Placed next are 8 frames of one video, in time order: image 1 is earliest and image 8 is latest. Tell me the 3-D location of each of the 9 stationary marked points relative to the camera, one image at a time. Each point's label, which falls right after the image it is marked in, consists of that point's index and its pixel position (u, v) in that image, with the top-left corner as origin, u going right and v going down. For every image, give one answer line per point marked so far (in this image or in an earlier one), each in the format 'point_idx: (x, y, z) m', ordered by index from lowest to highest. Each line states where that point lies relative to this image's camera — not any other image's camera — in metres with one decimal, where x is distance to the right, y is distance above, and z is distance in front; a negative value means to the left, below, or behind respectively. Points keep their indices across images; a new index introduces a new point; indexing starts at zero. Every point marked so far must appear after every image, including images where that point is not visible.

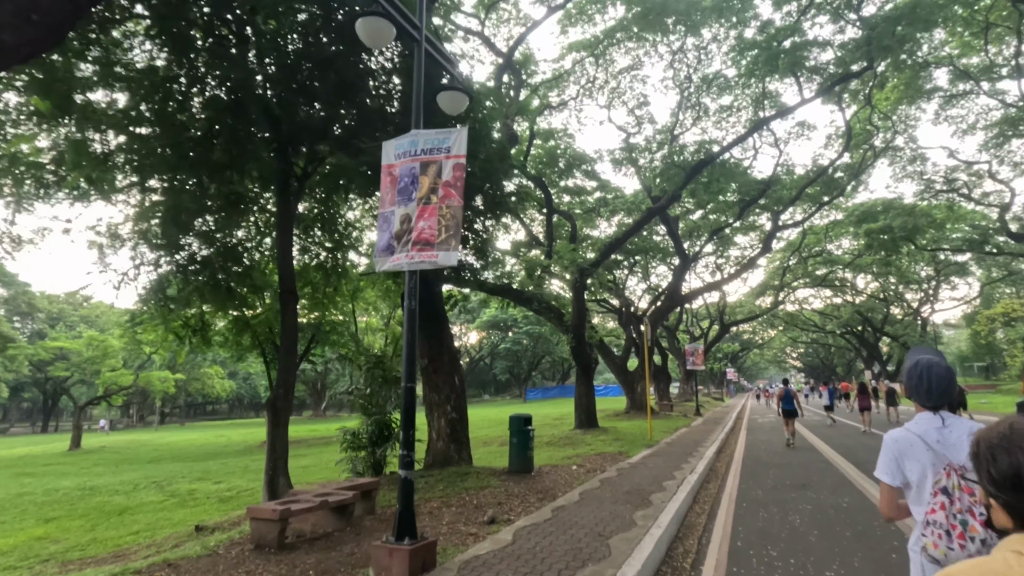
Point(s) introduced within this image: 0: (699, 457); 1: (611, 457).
0: (+4.2, -3.7, +12.2) m
1: (+2.4, -4.0, +13.2) m
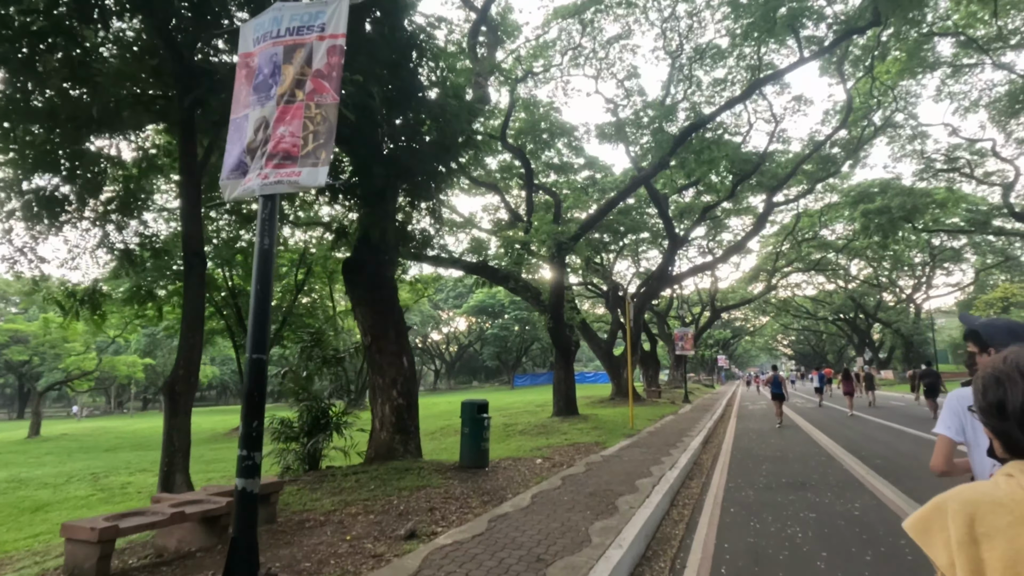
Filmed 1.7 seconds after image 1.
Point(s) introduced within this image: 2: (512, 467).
0: (+3.4, -3.2, +10.8) m
1: (+1.6, -3.4, +11.9) m
2: (0.0, -2.9, +8.9) m
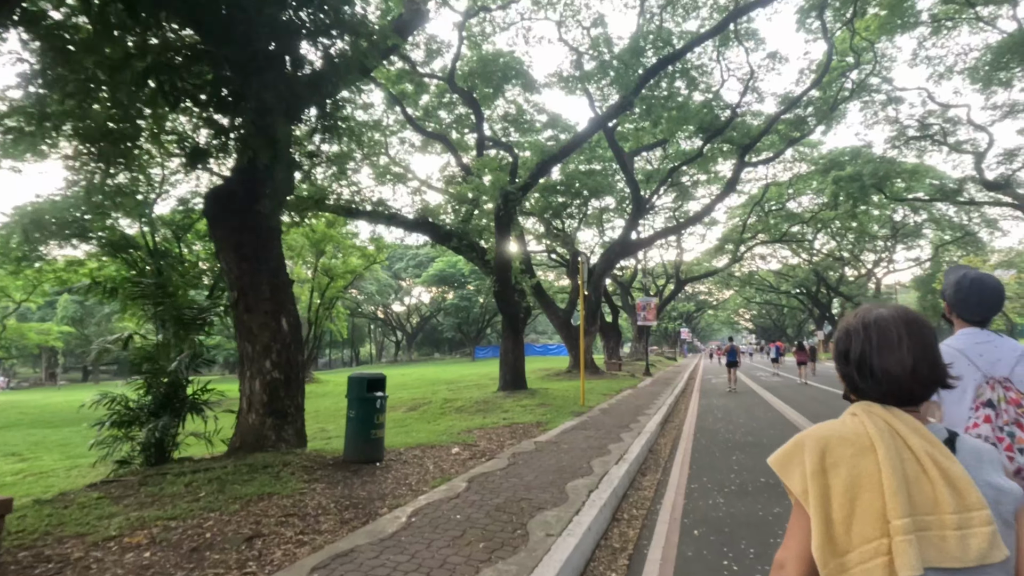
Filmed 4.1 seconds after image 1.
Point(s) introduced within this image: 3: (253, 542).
0: (+2.1, -2.4, +9.0) m
1: (+0.2, -2.5, +10.0) m
2: (-1.2, -2.1, +6.9) m
3: (-1.9, -1.9, +4.1) m
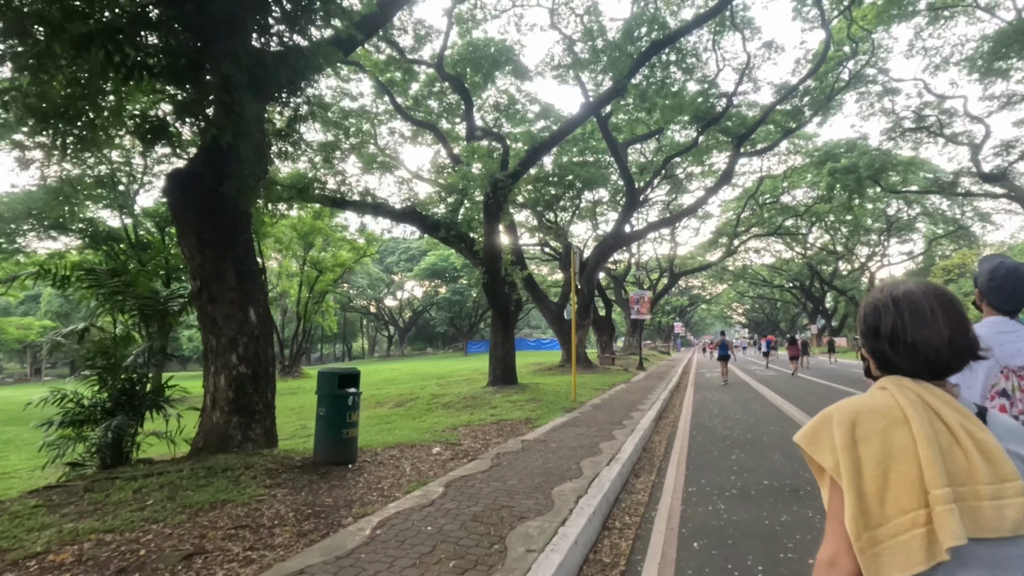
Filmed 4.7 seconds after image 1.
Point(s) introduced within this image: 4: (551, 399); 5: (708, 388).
0: (+1.9, -2.2, +8.6) m
1: (0.0, -2.4, +9.5) m
2: (-1.4, -2.0, +6.4) m
3: (-2.0, -1.7, +3.6) m
4: (+0.9, -2.6, +13.2) m
5: (+6.9, -3.5, +19.3) m
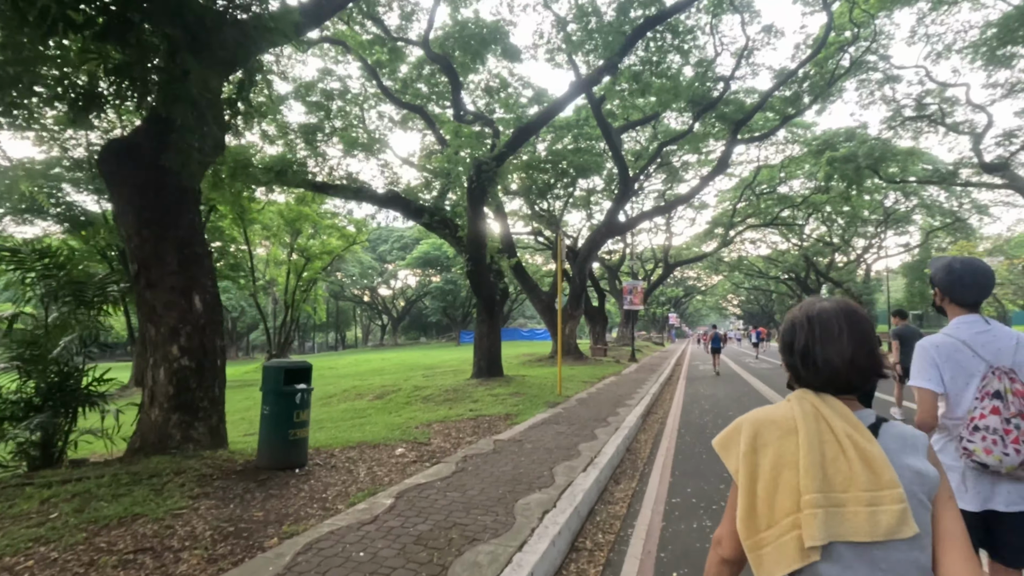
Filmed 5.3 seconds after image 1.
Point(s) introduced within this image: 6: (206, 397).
0: (+1.5, -2.0, +8.0) m
1: (-0.4, -2.2, +8.9) m
2: (-1.7, -1.8, +5.8) m
3: (-2.4, -1.6, +3.0) m
4: (+0.6, -2.4, +12.6) m
5: (+6.5, -3.1, +18.8) m
6: (-3.5, -1.2, +6.2) m
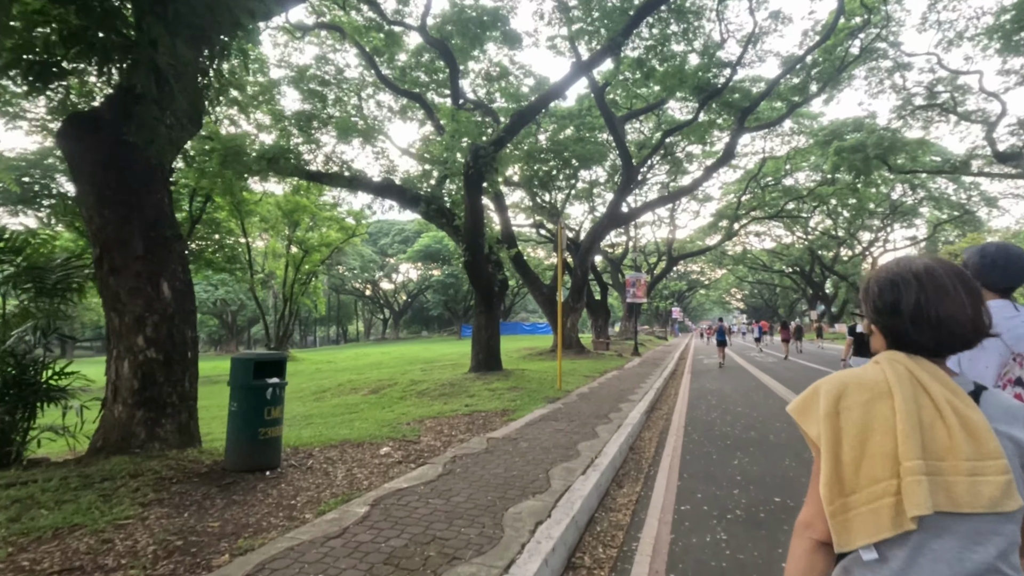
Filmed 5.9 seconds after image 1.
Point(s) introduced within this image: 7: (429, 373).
0: (+1.4, -1.9, +7.5) m
1: (-0.4, -2.0, +8.4) m
2: (-1.8, -1.7, +5.4) m
3: (-2.4, -1.5, +2.5) m
4: (+0.5, -2.2, +12.1) m
5: (+6.4, -2.9, +18.3) m
6: (-3.5, -1.1, +5.8) m
7: (-2.6, -2.7, +17.2) m
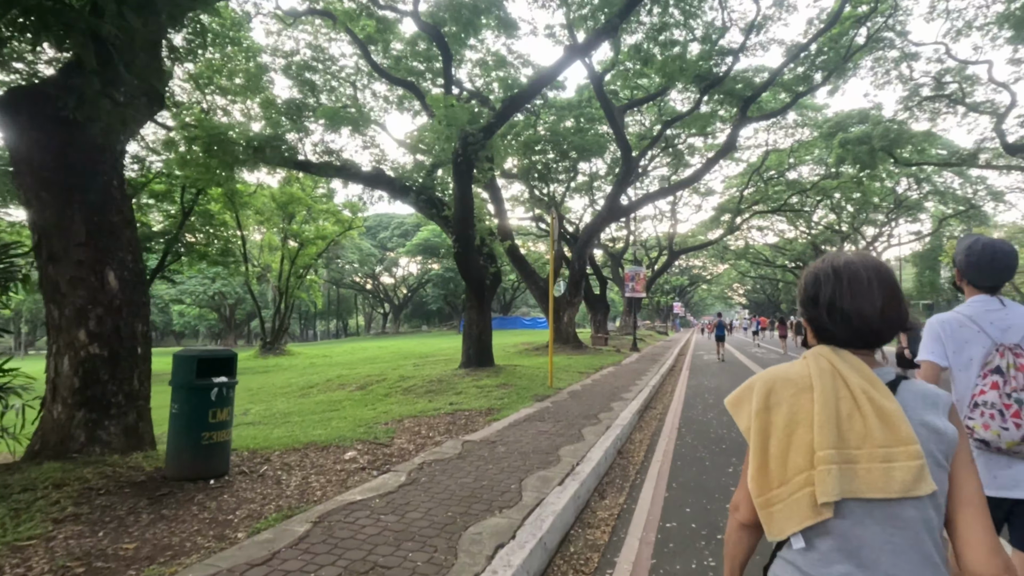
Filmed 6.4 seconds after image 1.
0: (+1.2, -1.8, +7.1) m
1: (-0.7, -1.9, +8.0) m
2: (-2.0, -1.6, +4.9) m
3: (-2.7, -1.5, +2.0) m
4: (+0.3, -2.0, +11.7) m
5: (+6.2, -2.7, +17.9) m
6: (-3.8, -1.0, +5.3) m
7: (-2.8, -2.4, +16.7) m
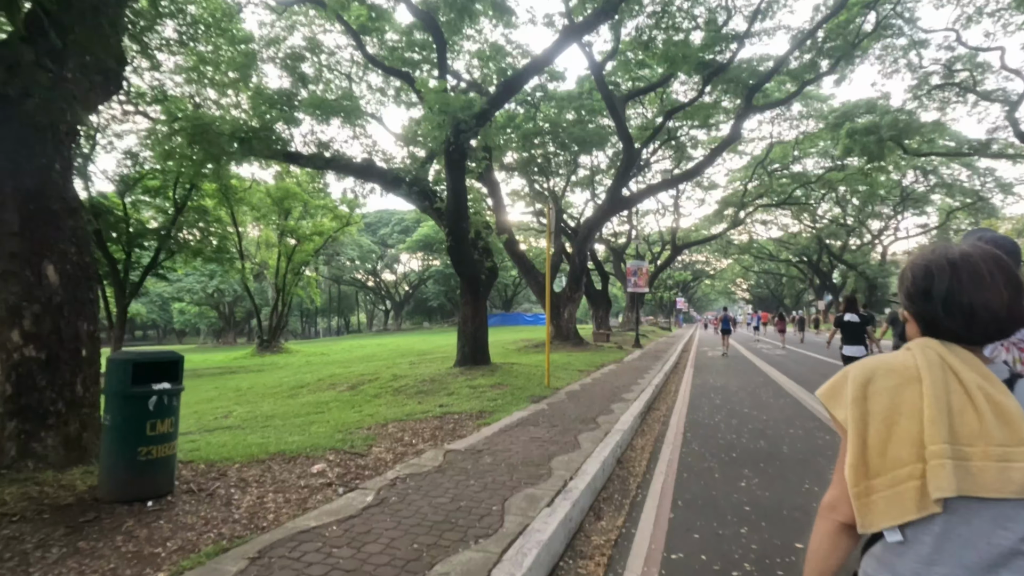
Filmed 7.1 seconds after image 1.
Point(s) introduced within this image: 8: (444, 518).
0: (+1.1, -1.7, +6.5) m
1: (-0.8, -1.8, +7.4) m
2: (-2.1, -1.6, +4.4) m
3: (-2.8, -1.4, +1.5) m
4: (+0.2, -1.9, +11.1) m
5: (+6.2, -2.5, +17.3) m
6: (-3.9, -0.9, +4.8) m
7: (-2.8, -2.3, +16.2) m
8: (-0.4, -1.5, +3.6) m
